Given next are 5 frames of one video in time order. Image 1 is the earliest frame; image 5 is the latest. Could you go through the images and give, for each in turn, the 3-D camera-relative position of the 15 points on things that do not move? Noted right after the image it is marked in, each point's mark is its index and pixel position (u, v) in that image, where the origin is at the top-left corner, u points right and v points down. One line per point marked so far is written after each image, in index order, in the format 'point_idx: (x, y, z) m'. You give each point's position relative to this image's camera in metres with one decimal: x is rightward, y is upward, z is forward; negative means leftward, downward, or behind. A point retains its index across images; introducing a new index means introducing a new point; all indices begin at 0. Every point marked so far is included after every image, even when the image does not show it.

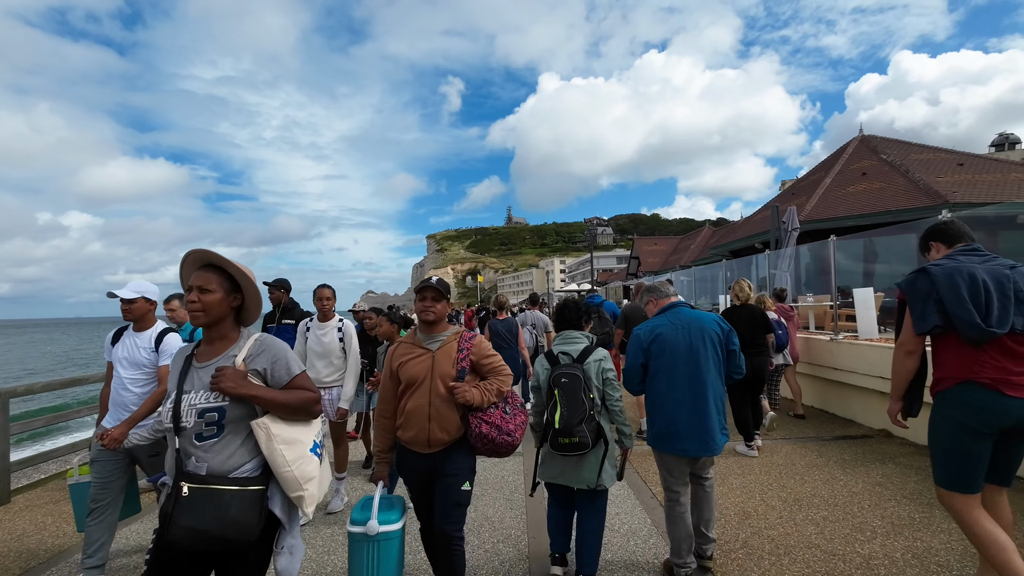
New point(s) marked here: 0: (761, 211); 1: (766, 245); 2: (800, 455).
0: (+9.3, +2.9, +17.9) m
1: (+8.4, +1.5, +16.0) m
2: (+2.9, -1.7, +4.8) m
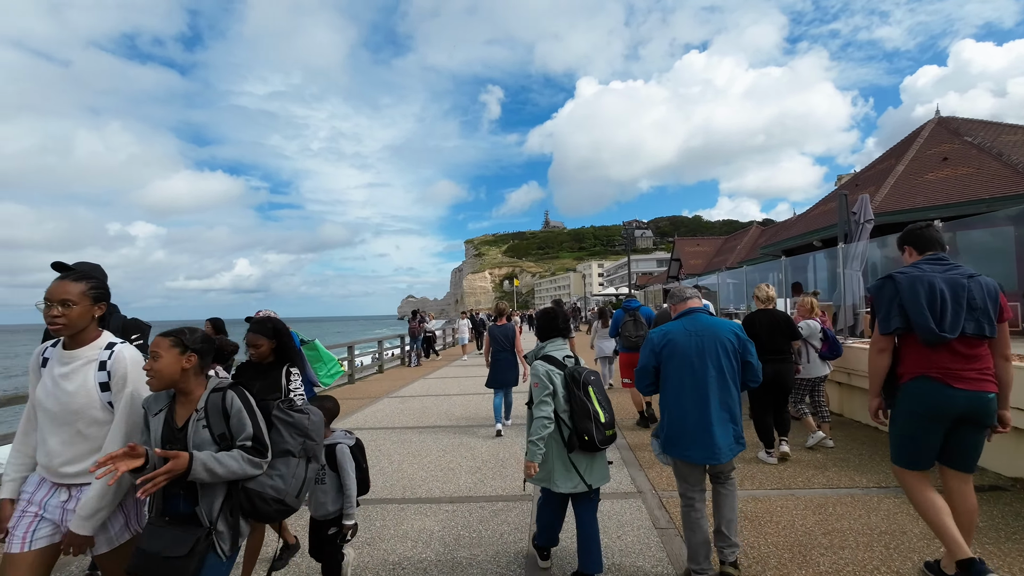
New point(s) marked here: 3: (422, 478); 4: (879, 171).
0: (+10.3, +2.8, +16.1) m
1: (+9.3, +1.4, +14.3) m
2: (+2.9, -1.7, +3.5) m
3: (-0.9, -2.0, +5.0) m
4: (+10.6, +3.4, +14.0) m
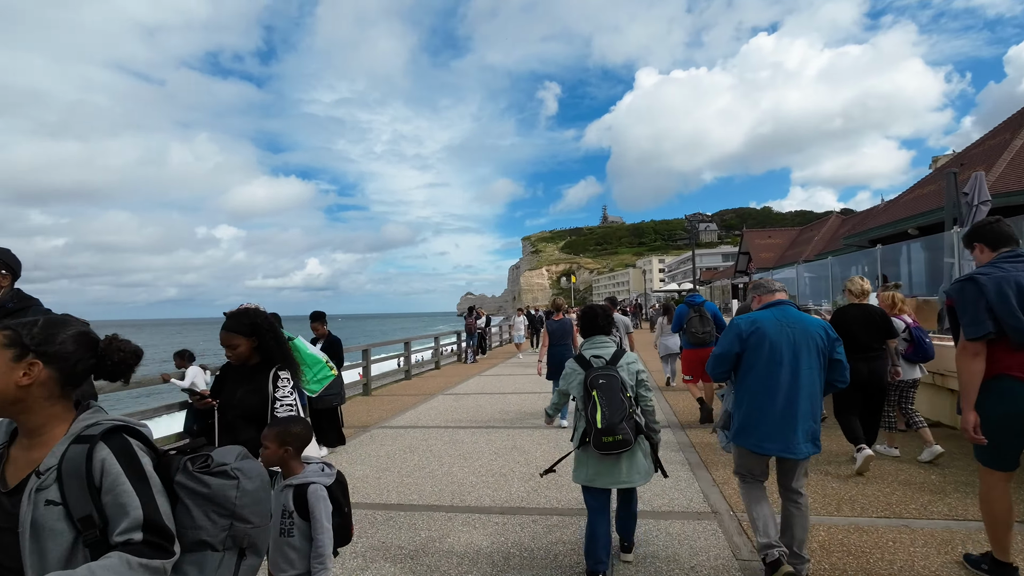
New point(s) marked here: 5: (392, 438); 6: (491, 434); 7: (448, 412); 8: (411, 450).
0: (+12.0, +2.9, +14.4) m
1: (+10.8, +1.5, +12.7) m
2: (+3.2, -1.6, +2.8) m
3: (-0.4, -1.9, +4.7) m
4: (+12.1, +3.5, +12.2) m
5: (-1.6, -2.0, +6.5) m
6: (-0.3, -2.0, +6.5) m
7: (-1.1, -2.1, +8.2) m
8: (-1.2, -2.0, +5.9) m
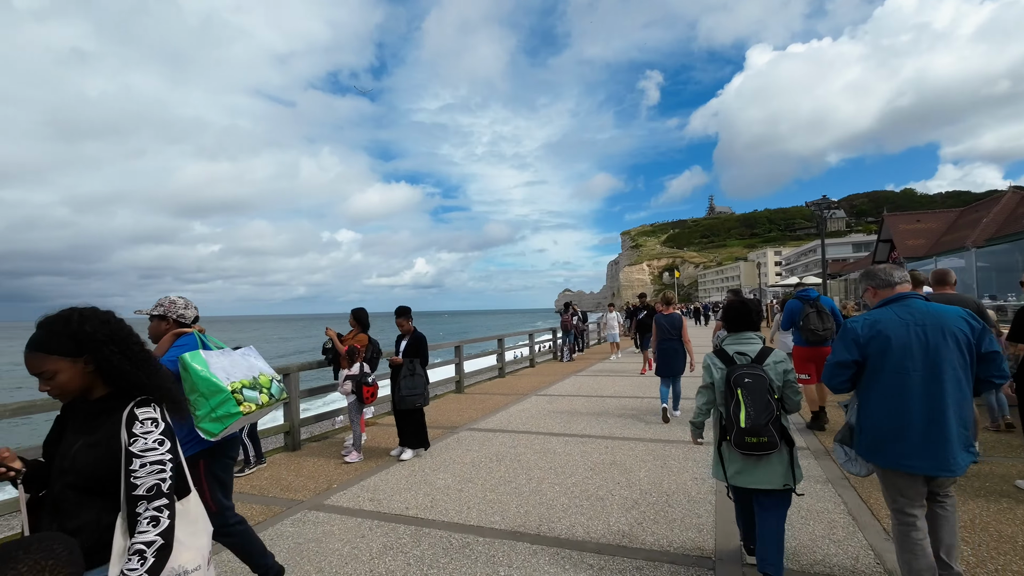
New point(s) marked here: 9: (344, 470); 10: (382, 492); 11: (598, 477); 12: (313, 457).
0: (+14.5, +3.2, +11.0) m
1: (+13.0, +1.8, +9.6) m
2: (+3.6, -1.5, +1.4) m
3: (+0.4, -1.8, +4.1) m
4: (+14.1, +3.7, +8.9) m
5: (-0.4, -1.9, +6.0) m
6: (+0.9, -1.9, +5.8) m
7: (+0.5, -2.0, +7.6) m
8: (-0.2, -1.9, +5.4) m
9: (-1.8, -2.0, +5.3) m
10: (-1.2, -1.9, +4.5) m
11: (+0.8, -1.8, +4.7) m
12: (-2.4, -2.0, +5.8) m
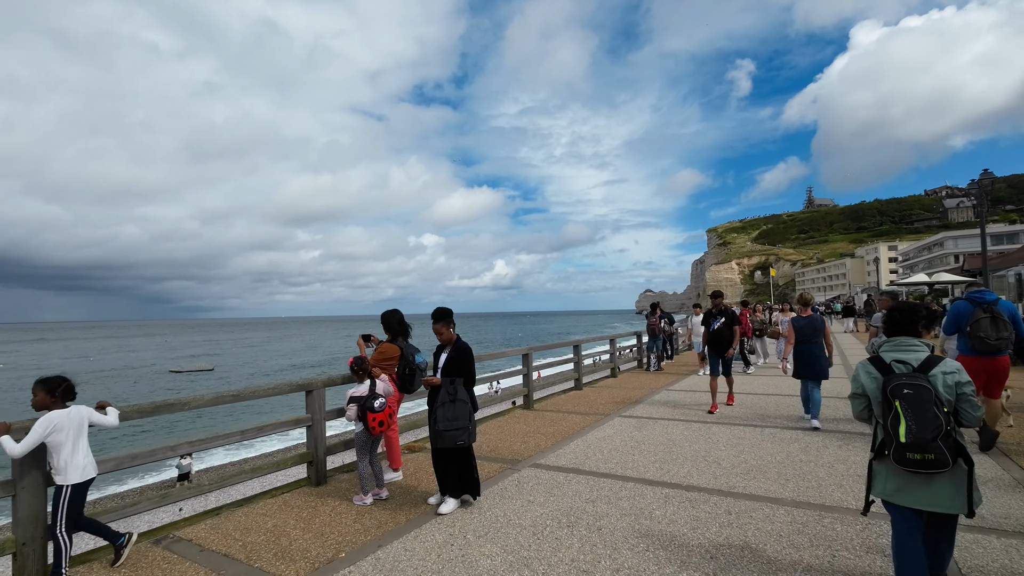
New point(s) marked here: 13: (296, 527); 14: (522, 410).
0: (+15.8, +3.3, +7.0) m
1: (+14.1, +1.9, +5.9) m
2: (+3.5, -1.4, -0.7) m
3: (+0.8, -1.8, +2.4) m
4: (+15.0, +3.9, +5.0) m
5: (+0.3, -1.9, +4.5) m
6: (+1.6, -1.8, +4.1) m
7: (+1.4, -1.9, +5.9) m
8: (+0.4, -1.9, +3.8) m
9: (-1.2, -1.9, +4.0) m
10: (-0.7, -1.9, +3.1) m
11: (+1.3, -1.8, +3.0) m
12: (-1.7, -2.0, +4.6) m
13: (-1.8, -2.0, +4.0) m
14: (+0.2, -2.1, +8.4) m
